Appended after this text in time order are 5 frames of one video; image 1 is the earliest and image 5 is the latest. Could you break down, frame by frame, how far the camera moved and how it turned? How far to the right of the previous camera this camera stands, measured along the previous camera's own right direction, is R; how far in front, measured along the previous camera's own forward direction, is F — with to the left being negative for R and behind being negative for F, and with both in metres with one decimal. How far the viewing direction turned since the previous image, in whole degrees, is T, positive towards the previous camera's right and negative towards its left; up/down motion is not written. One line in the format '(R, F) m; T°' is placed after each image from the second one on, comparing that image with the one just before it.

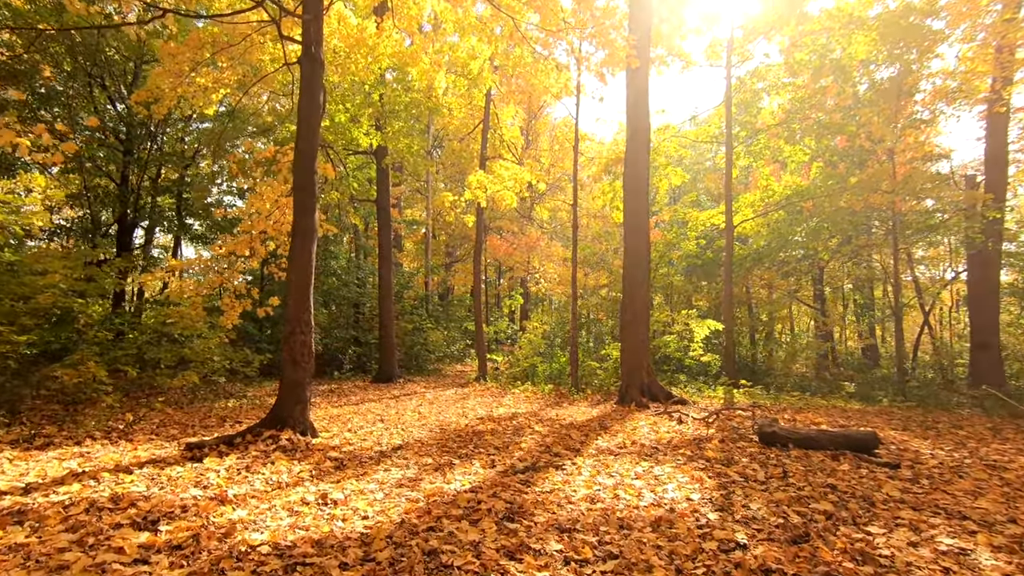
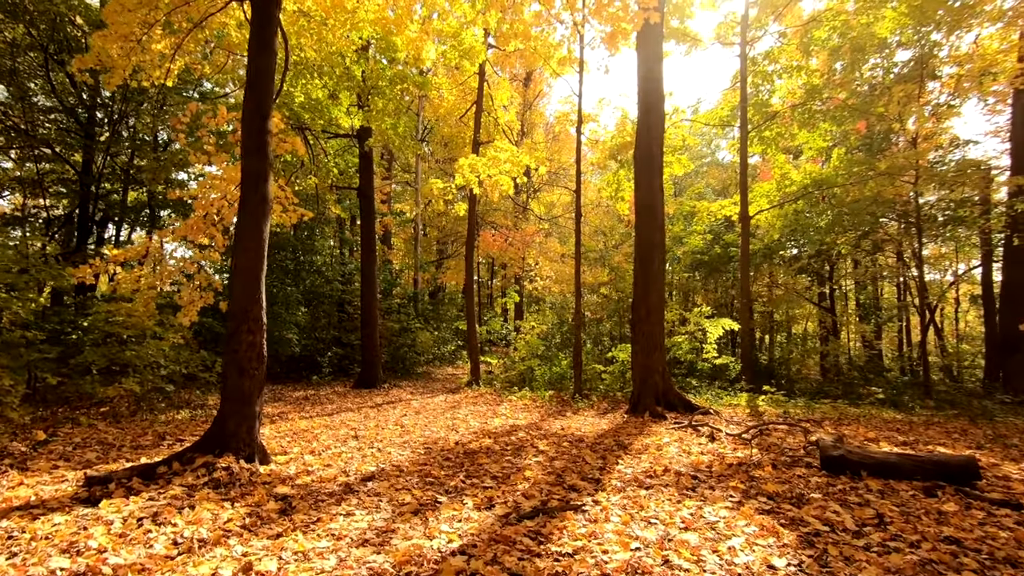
(-0.1, +1.1) m; +1°
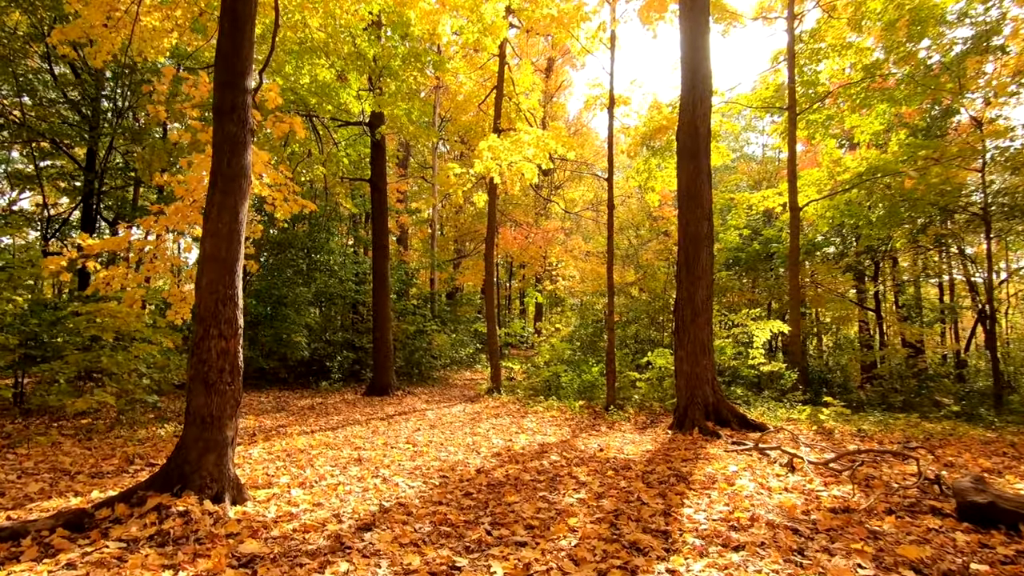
(-0.1, +0.9) m; -2°
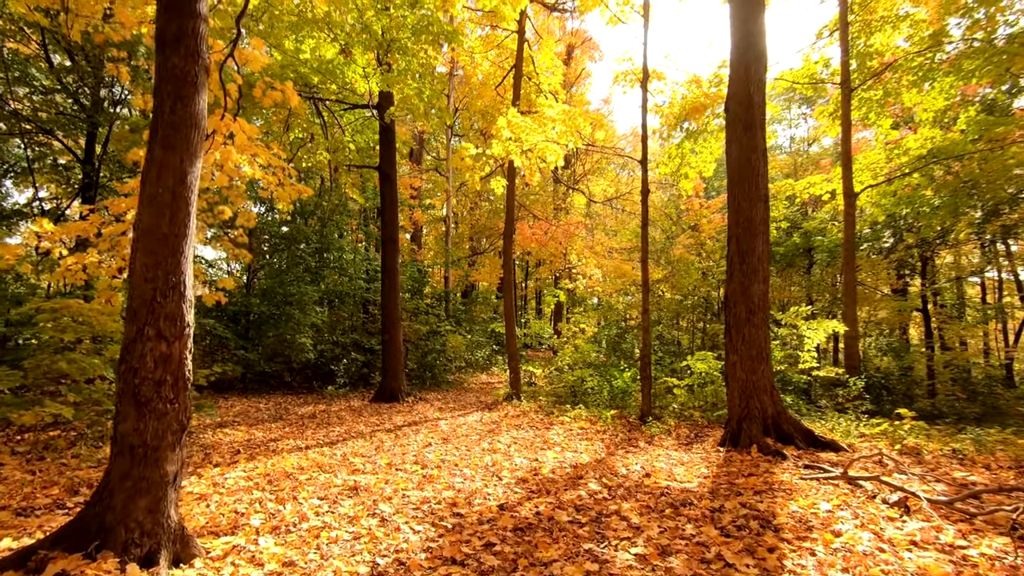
(-0.1, +0.9) m; -2°
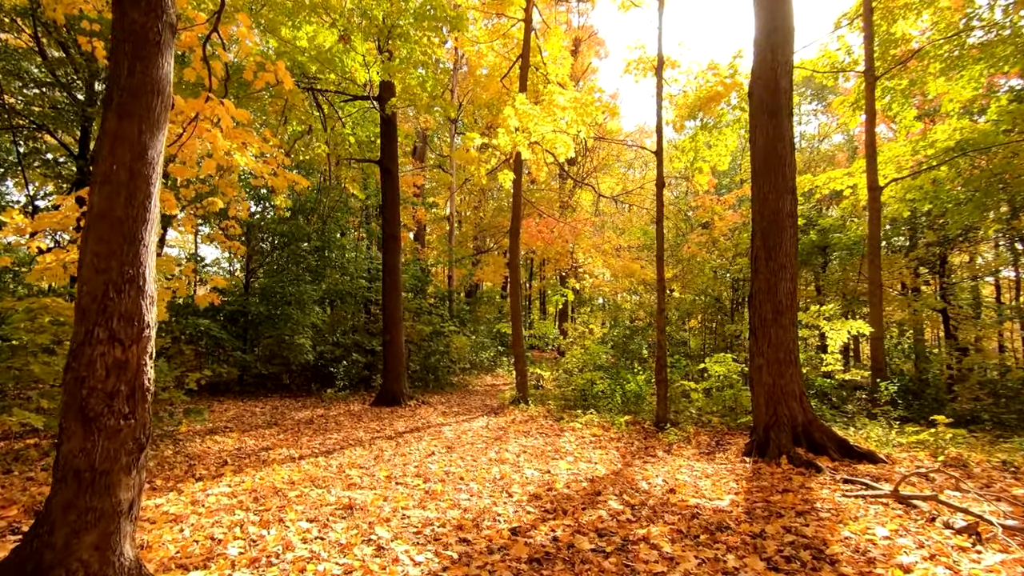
(-0.1, +0.4) m; 0°
